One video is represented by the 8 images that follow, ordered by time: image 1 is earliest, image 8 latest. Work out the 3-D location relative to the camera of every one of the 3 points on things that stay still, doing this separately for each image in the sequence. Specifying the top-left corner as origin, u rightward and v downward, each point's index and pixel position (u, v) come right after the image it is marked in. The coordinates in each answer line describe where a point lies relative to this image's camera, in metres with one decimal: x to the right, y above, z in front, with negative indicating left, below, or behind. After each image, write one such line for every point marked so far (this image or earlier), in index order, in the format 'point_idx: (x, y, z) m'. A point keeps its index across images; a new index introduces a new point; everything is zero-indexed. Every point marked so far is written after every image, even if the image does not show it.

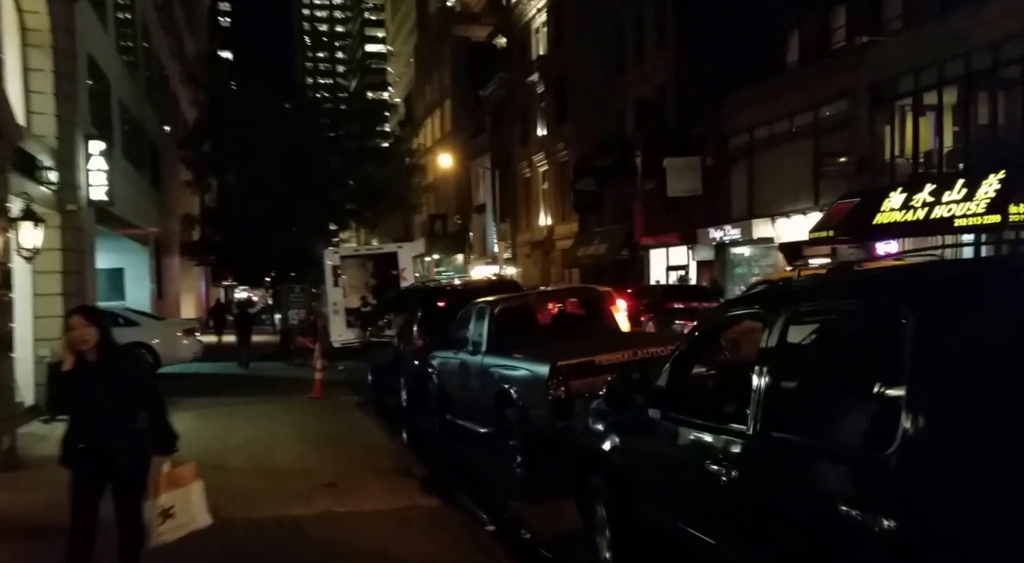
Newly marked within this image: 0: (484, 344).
0: (-0.3, -0.6, +9.3) m
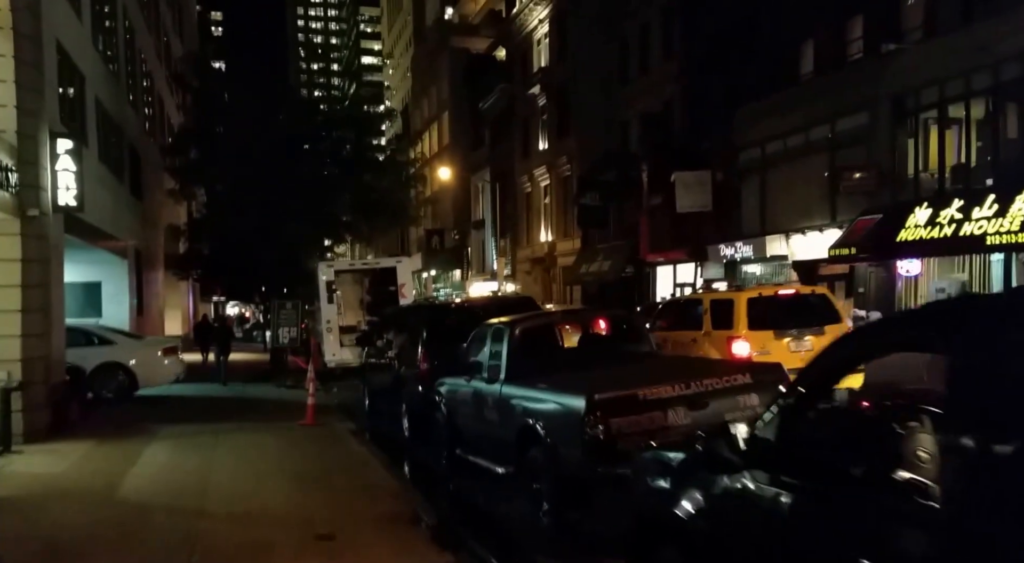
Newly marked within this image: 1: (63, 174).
0: (-0.1, -0.7, +8.0) m
1: (-6.1, +1.5, +13.5) m
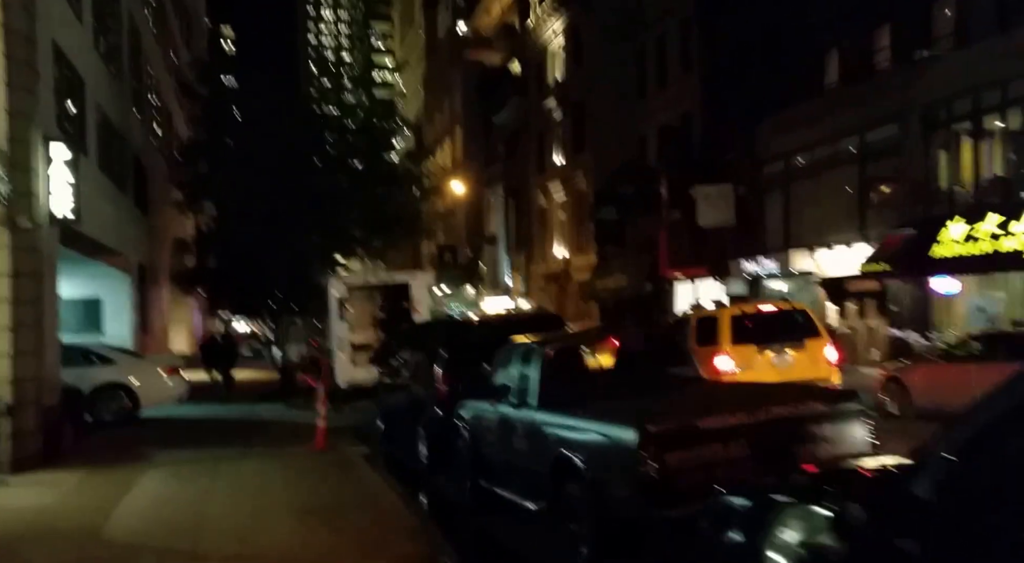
0: (+0.2, -0.8, +7.1) m
1: (-5.8, +1.3, +12.8) m
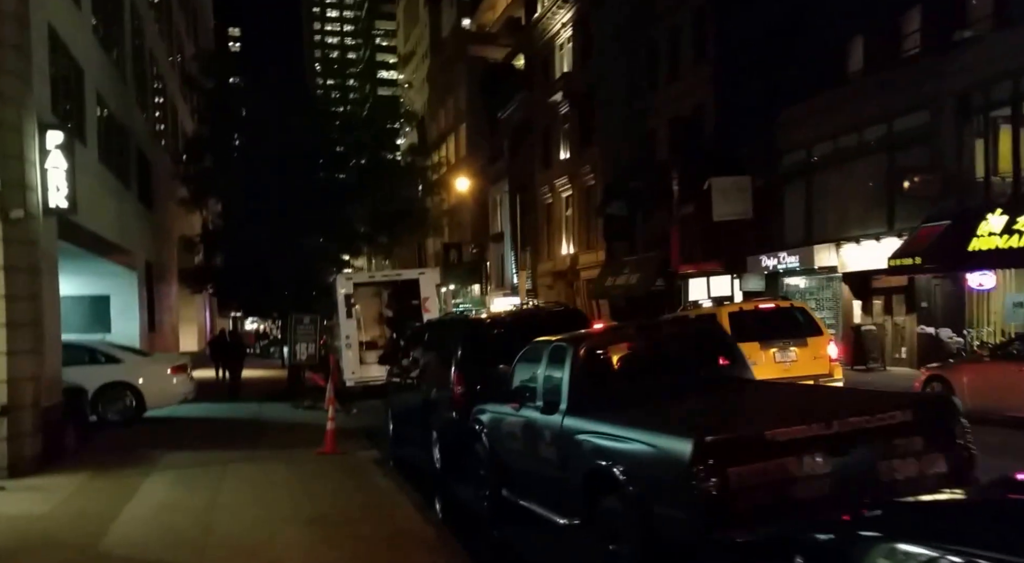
0: (+0.4, -0.8, +6.6) m
1: (-5.6, +1.3, +12.2) m
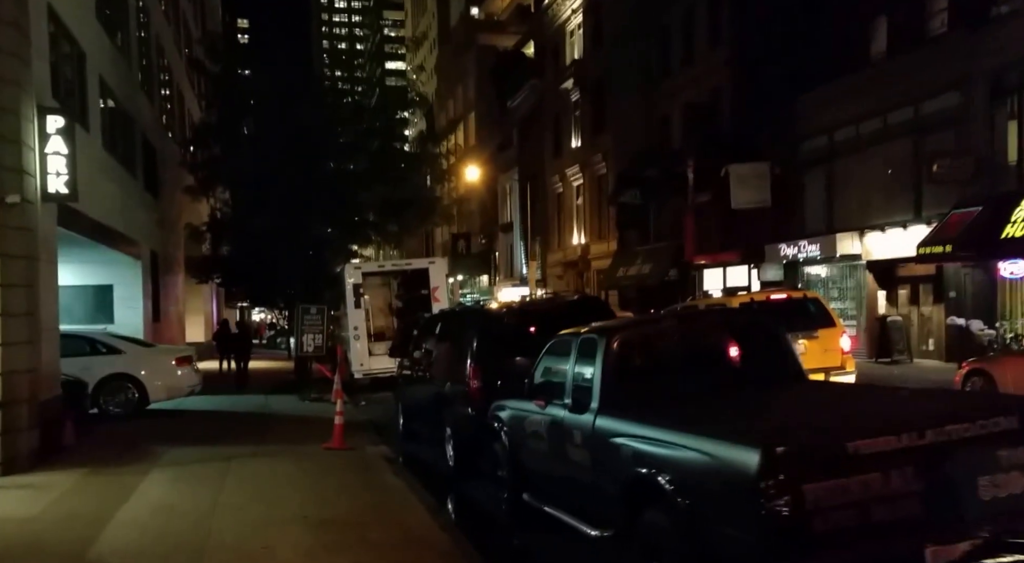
0: (+0.5, -0.7, +6.0) m
1: (-5.4, +1.5, +11.7) m
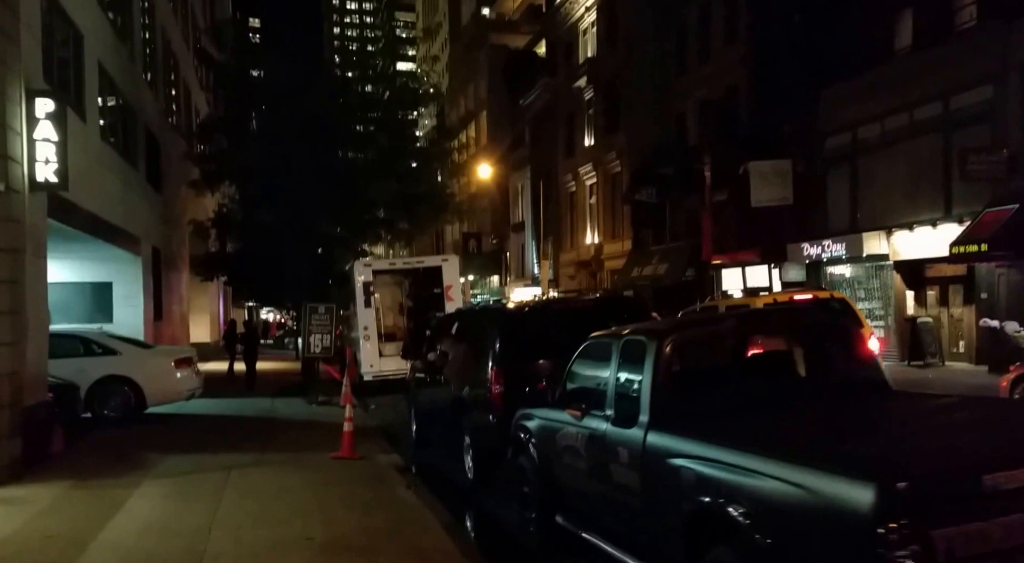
0: (+0.7, -0.6, +5.2) m
1: (-5.2, +1.5, +10.9) m
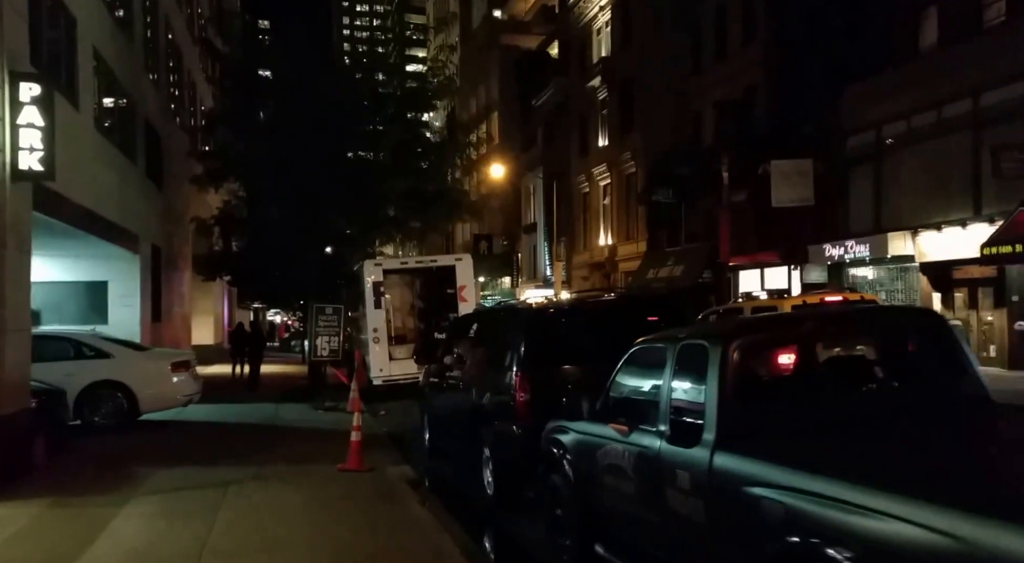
0: (+0.9, -0.6, +4.3) m
1: (-4.9, +1.5, +10.1) m
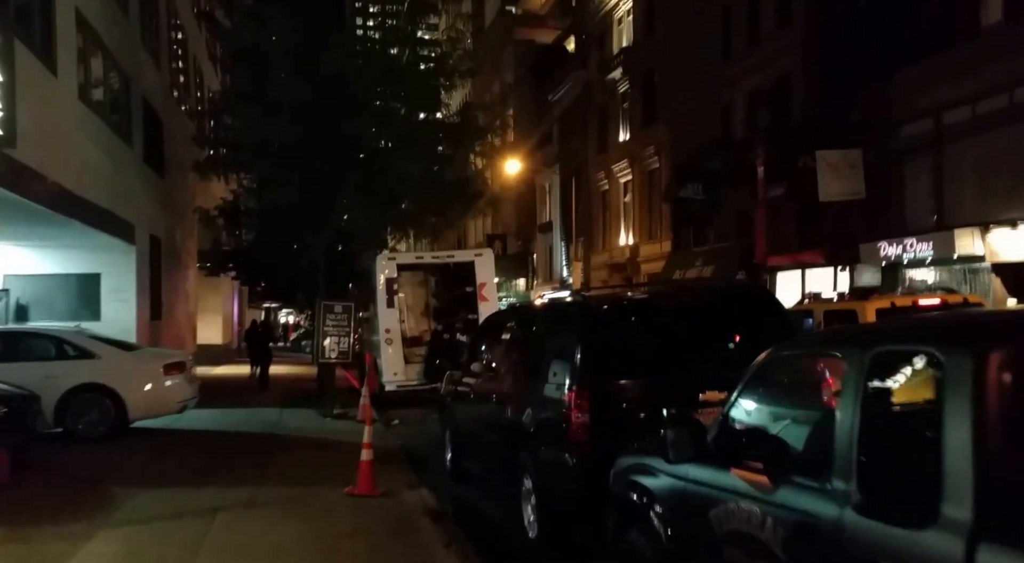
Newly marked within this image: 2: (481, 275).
0: (+1.2, -0.5, +2.7) m
1: (-4.6, +1.6, +8.6) m
2: (-0.5, +0.1, +17.2) m
